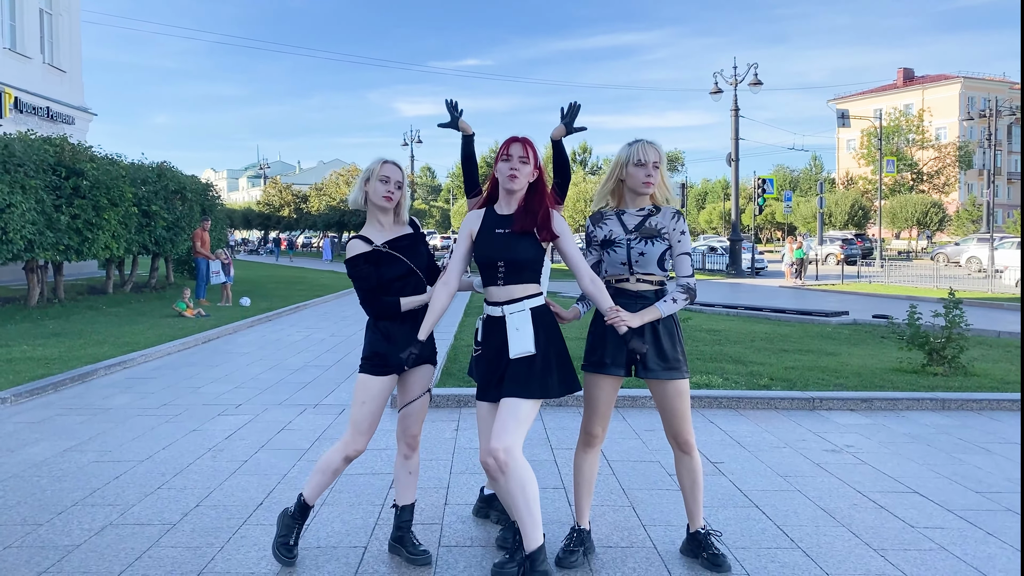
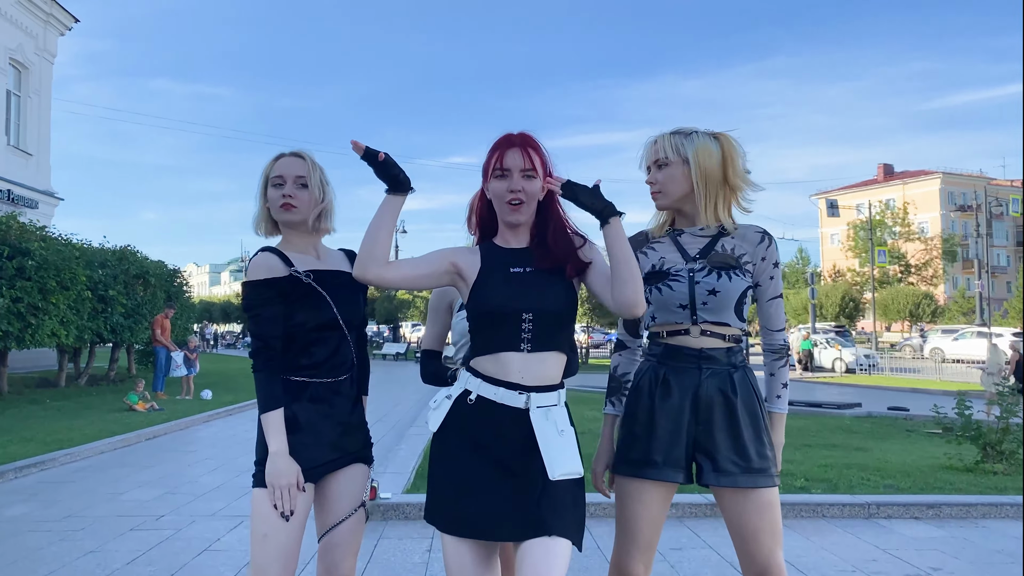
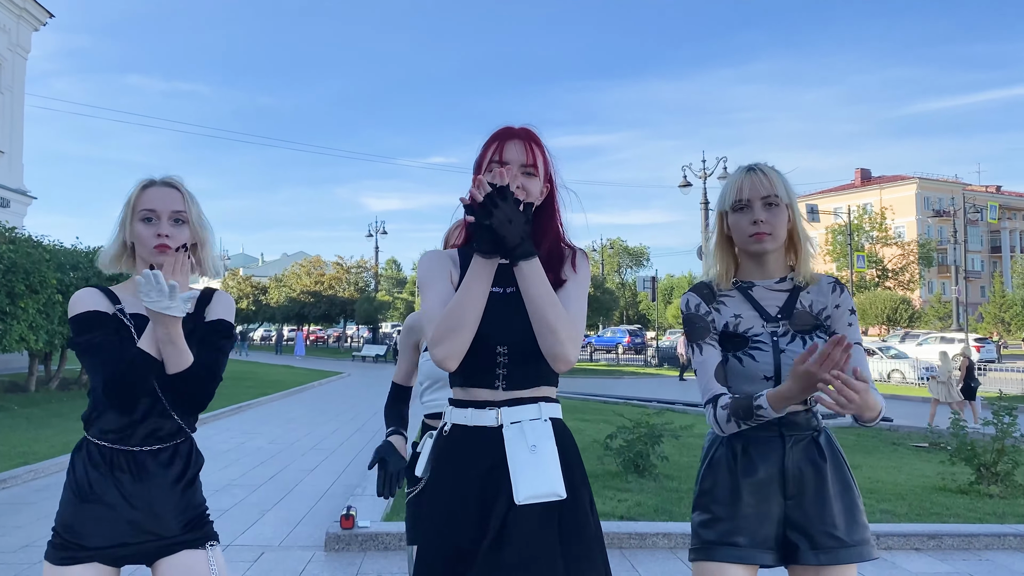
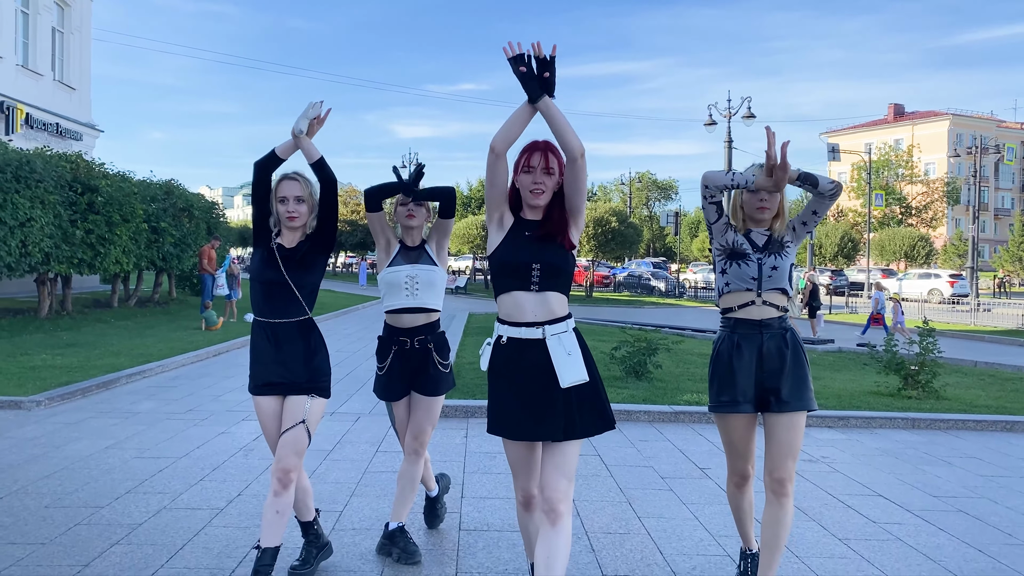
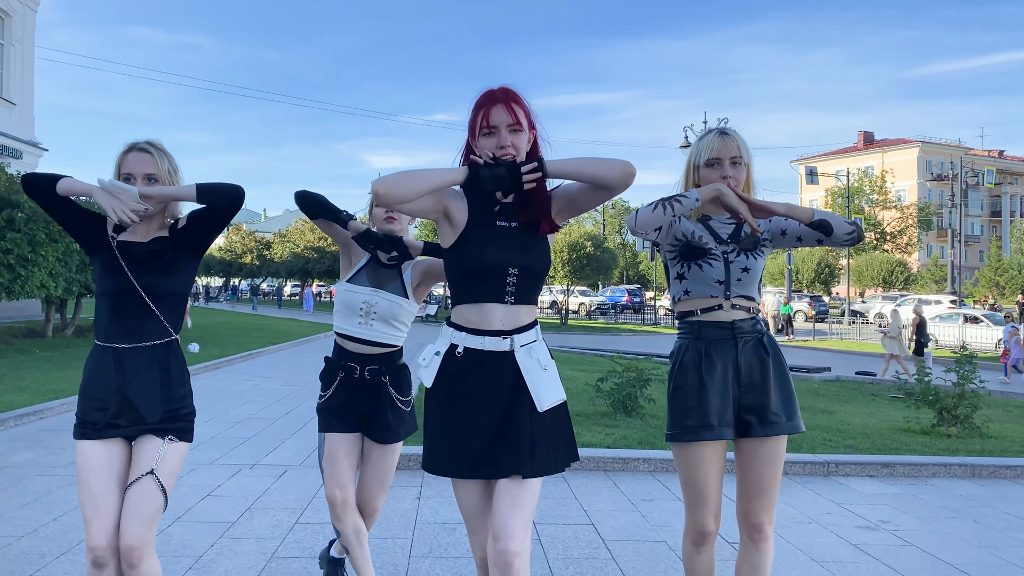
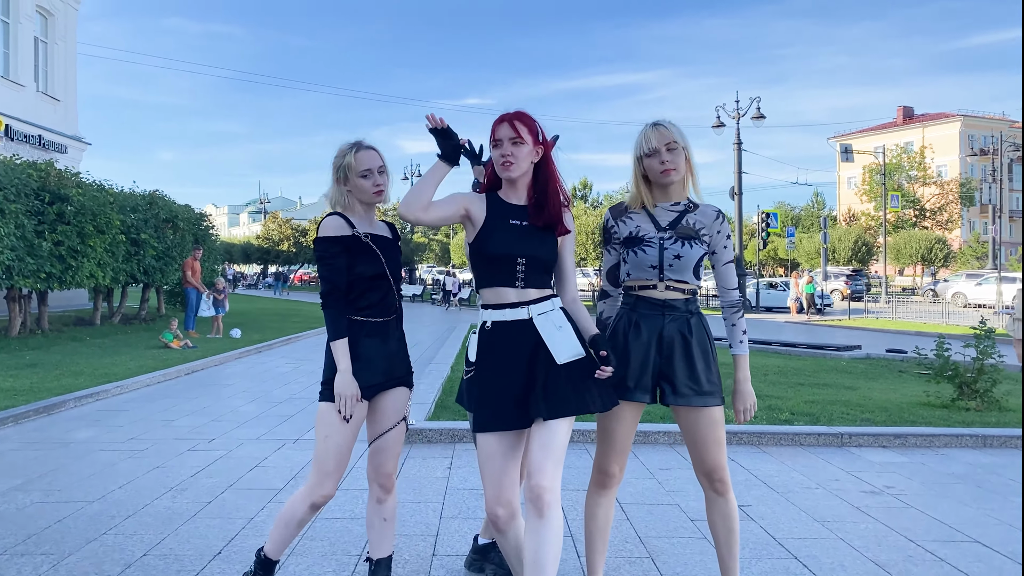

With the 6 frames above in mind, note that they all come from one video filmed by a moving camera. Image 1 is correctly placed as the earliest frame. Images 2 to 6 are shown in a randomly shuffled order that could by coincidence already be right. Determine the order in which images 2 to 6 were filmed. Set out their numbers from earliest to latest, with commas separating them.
6, 2, 3, 5, 4
